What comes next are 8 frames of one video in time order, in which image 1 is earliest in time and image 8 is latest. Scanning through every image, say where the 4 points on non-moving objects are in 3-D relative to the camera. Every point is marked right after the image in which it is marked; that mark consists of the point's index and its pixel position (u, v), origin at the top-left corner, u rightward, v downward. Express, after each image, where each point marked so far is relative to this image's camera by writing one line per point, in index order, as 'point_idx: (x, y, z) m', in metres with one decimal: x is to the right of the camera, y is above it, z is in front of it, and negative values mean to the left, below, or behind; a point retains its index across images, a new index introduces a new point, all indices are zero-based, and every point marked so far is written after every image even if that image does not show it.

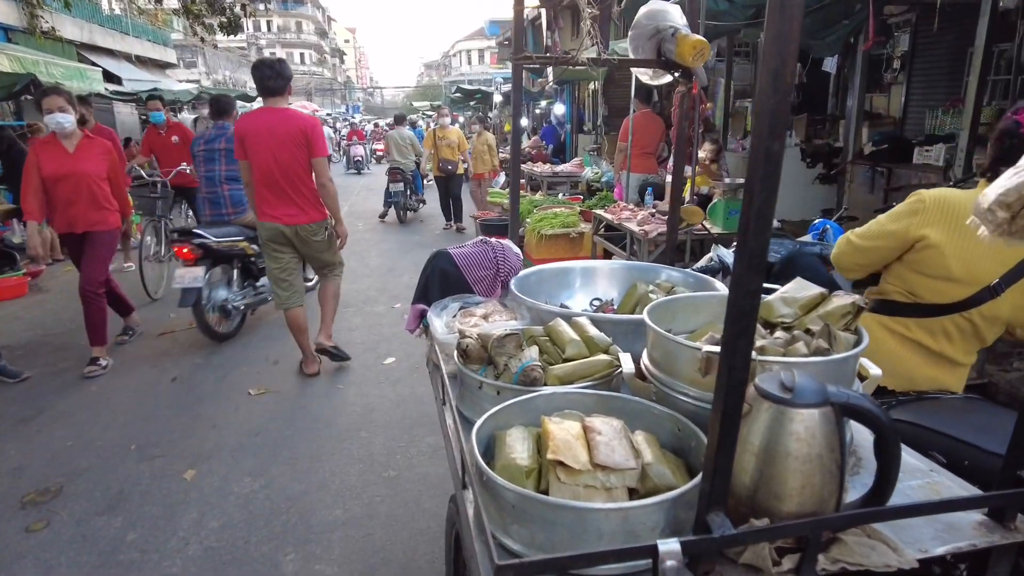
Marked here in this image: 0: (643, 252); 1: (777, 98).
0: (+1.0, +0.3, +5.0) m
1: (+0.3, +0.2, +0.7) m
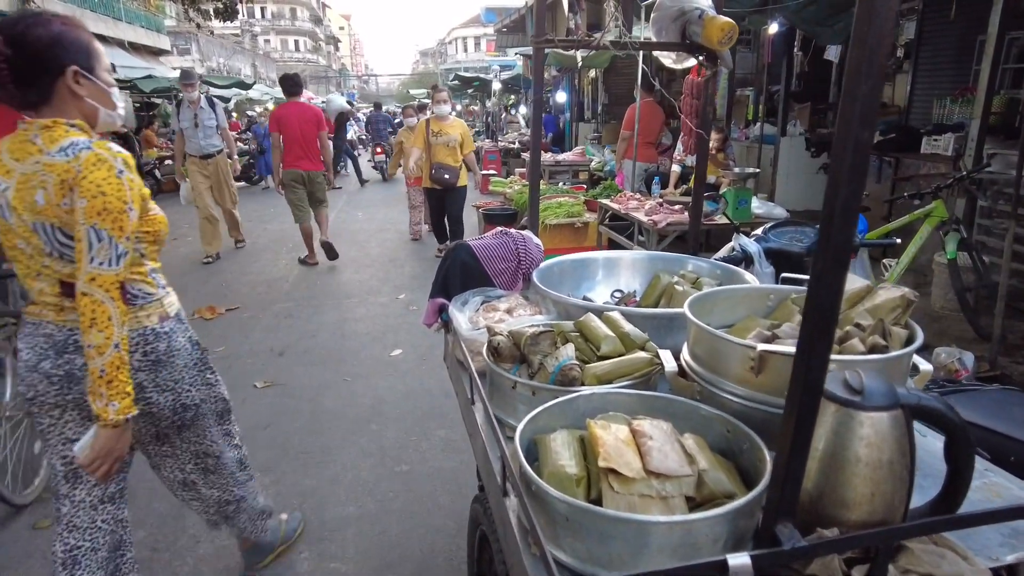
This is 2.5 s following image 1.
0: (+1.1, +0.3, +4.9) m
1: (+0.4, +0.2, +0.7) m
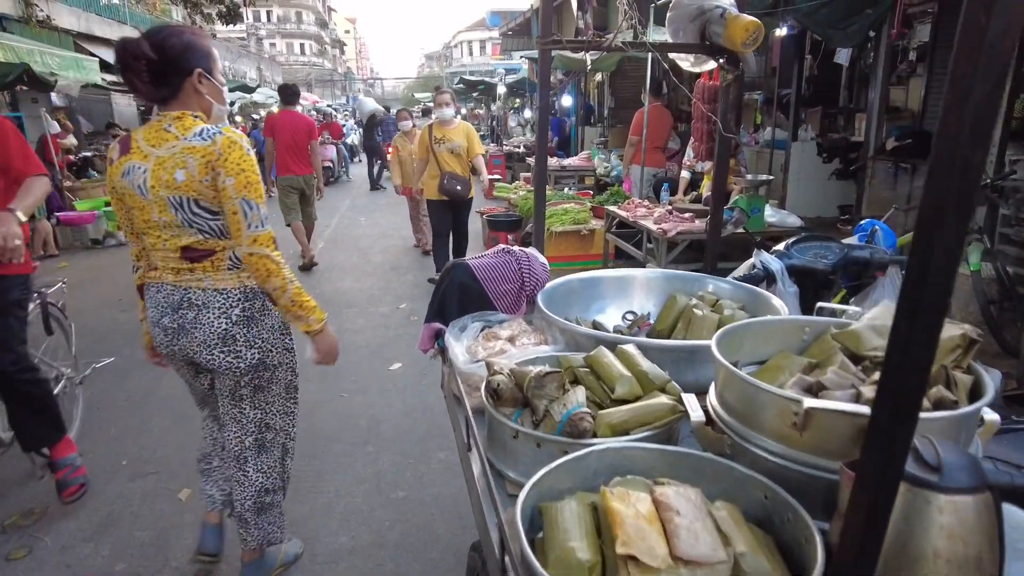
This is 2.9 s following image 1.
0: (+1.1, +0.3, +4.7) m
1: (+0.4, +0.2, +0.5) m
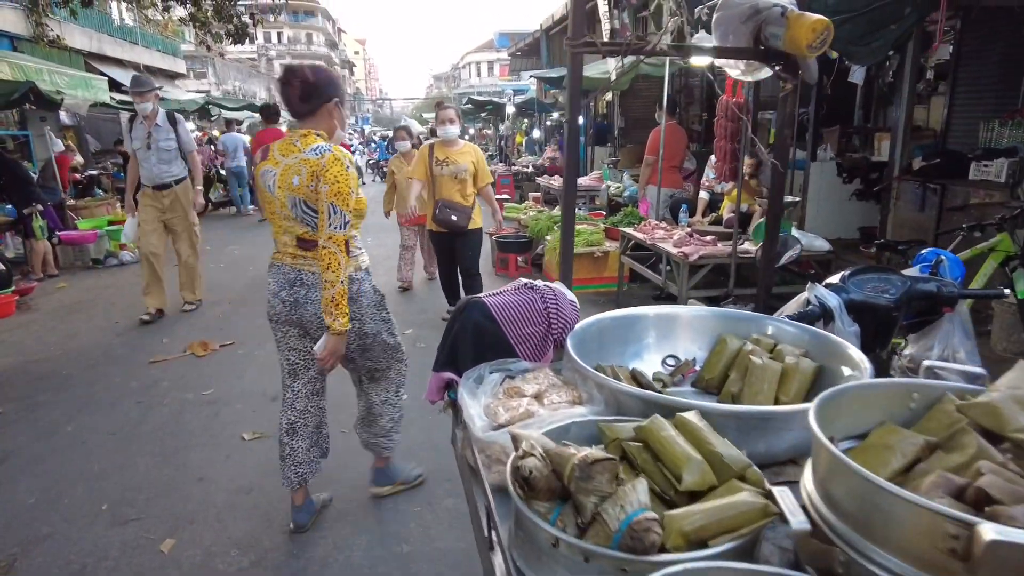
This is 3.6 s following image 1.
0: (+1.2, +0.1, +4.5) m
1: (+0.4, +0.1, +0.3) m
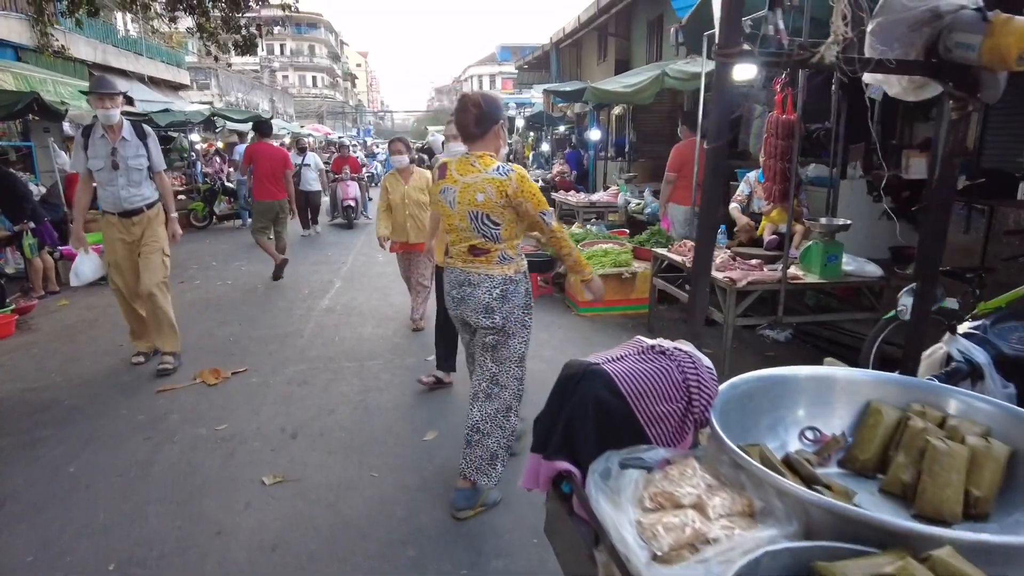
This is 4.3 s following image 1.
0: (+1.4, -0.1, +4.2) m
1: (+0.7, 0.0, 0.0) m
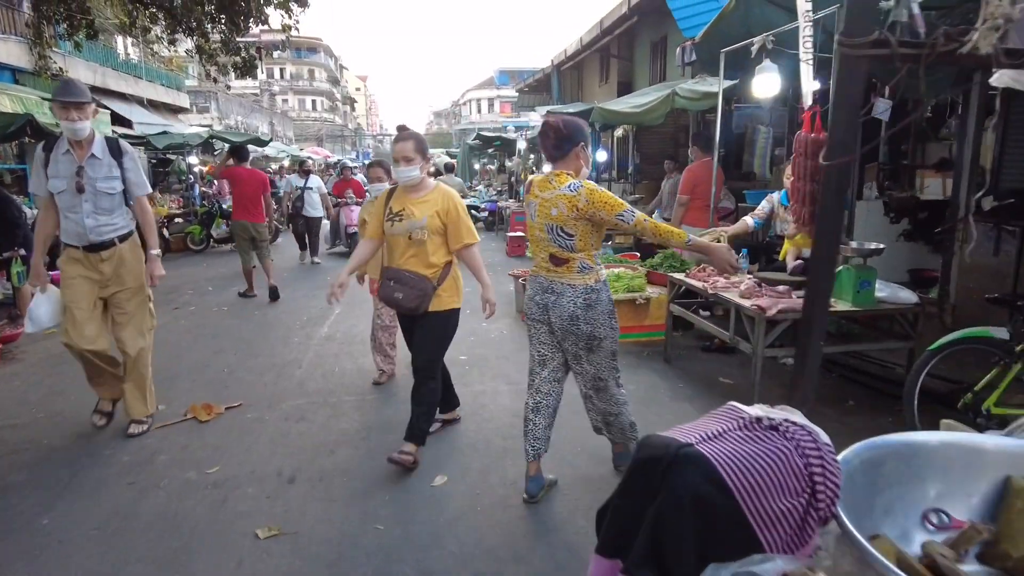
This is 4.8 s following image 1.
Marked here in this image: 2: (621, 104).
0: (+1.5, -0.3, +3.9) m
1: (+0.7, 0.0, -0.3) m
2: (+1.4, +2.4, +8.3) m
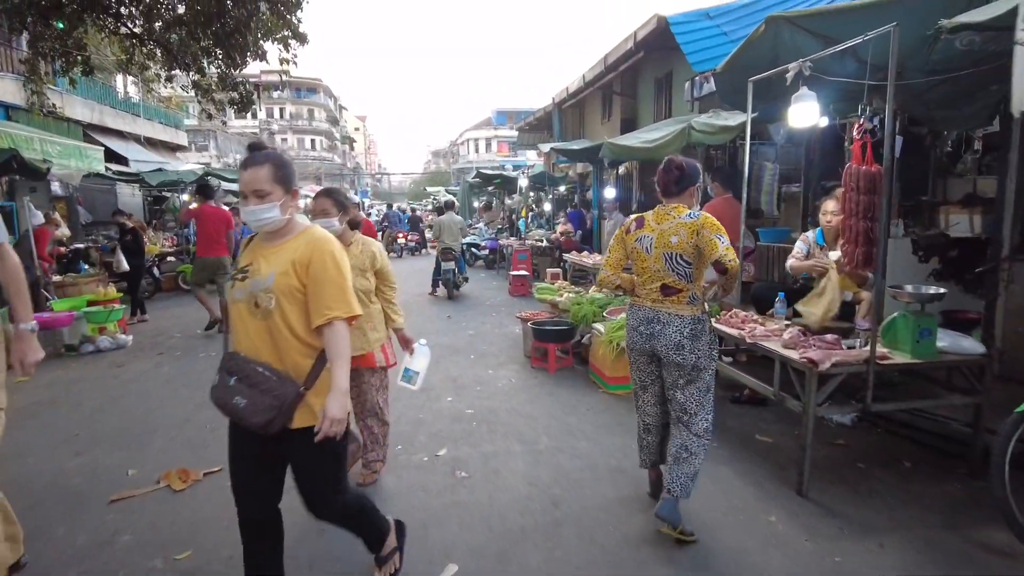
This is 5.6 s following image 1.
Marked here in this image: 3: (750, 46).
0: (+1.6, -0.6, +3.5) m
1: (+0.9, -0.1, -0.7) m
2: (+1.5, +1.9, +7.9) m
3: (+1.8, +1.9, +4.9) m
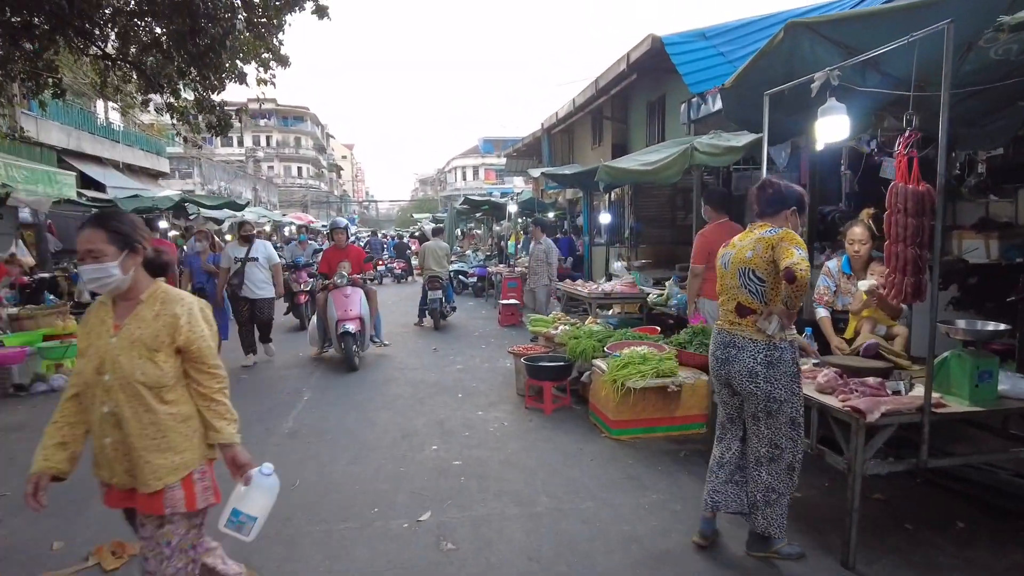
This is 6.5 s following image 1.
0: (+1.6, -0.7, +3.0) m
1: (+0.9, -0.1, -1.2) m
2: (+1.4, +1.5, +7.5) m
3: (+1.8, +1.6, +4.5) m
